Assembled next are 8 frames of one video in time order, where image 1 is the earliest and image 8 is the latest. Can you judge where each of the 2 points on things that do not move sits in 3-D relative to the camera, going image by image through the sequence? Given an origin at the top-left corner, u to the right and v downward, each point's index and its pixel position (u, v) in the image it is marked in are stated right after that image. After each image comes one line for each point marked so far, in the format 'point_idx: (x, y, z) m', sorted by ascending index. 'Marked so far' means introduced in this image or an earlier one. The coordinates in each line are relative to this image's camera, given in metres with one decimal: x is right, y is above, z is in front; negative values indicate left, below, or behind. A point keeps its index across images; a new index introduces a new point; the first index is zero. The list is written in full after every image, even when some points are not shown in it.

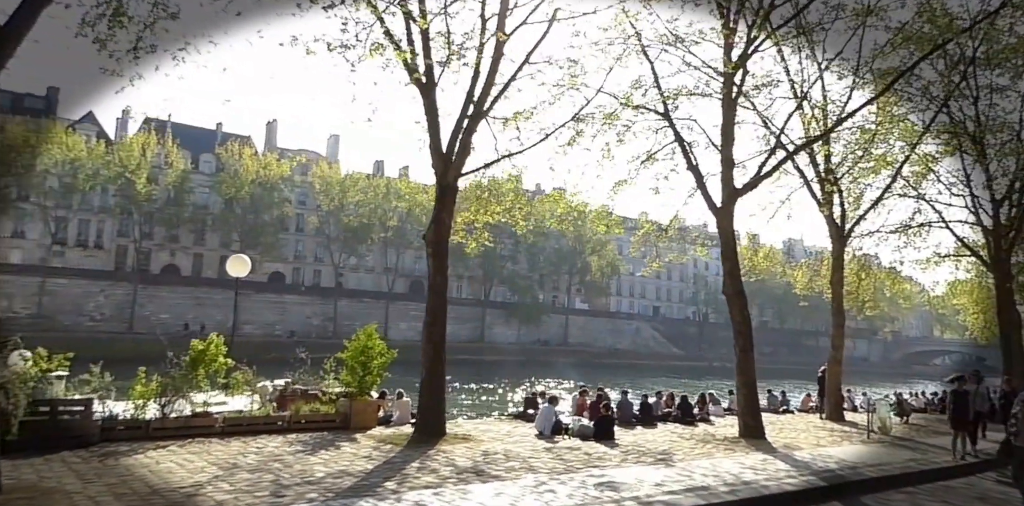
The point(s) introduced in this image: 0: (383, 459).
0: (-1.8, -2.8, +9.6) m
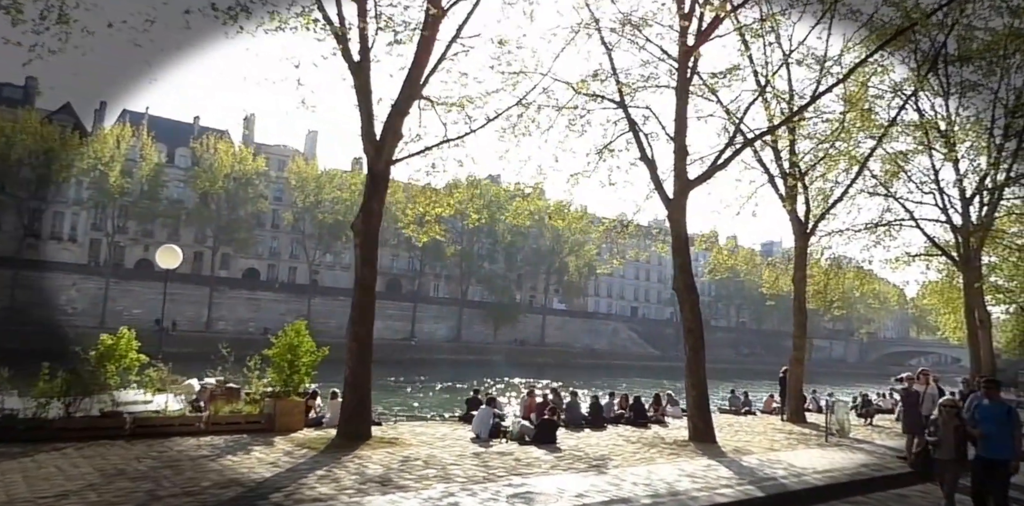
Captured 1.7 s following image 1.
0: (-2.8, -2.6, +8.8) m
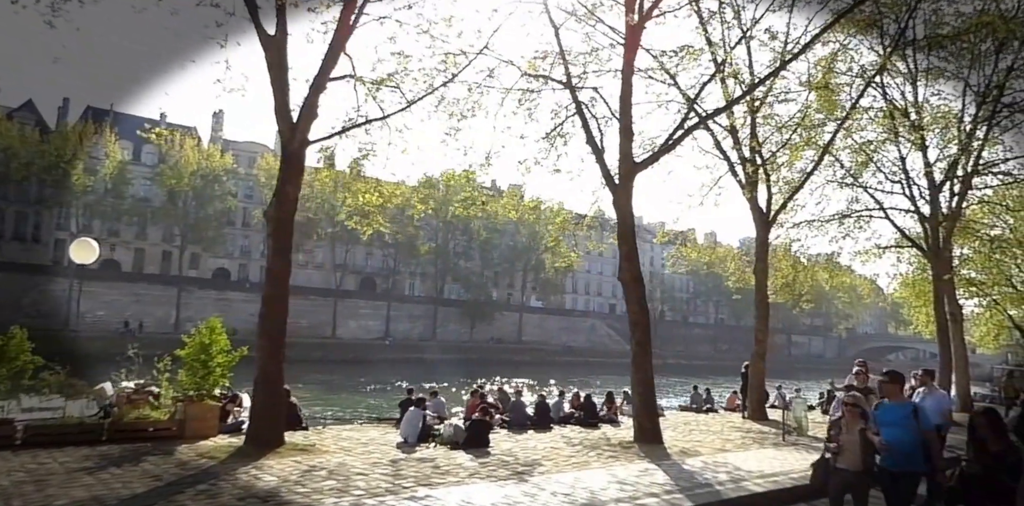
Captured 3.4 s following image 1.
0: (-3.8, -2.5, +7.9) m
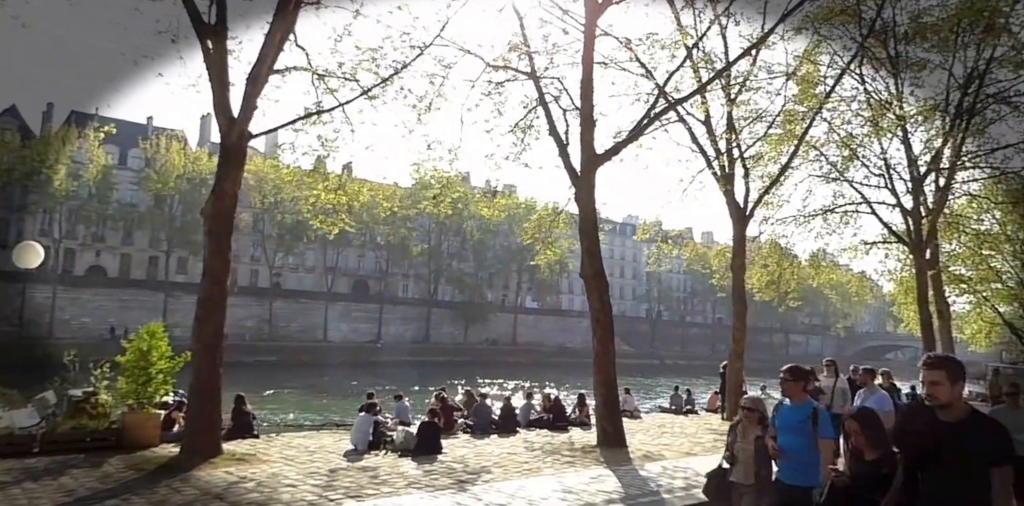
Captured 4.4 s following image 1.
0: (-4.4, -2.5, +7.4) m
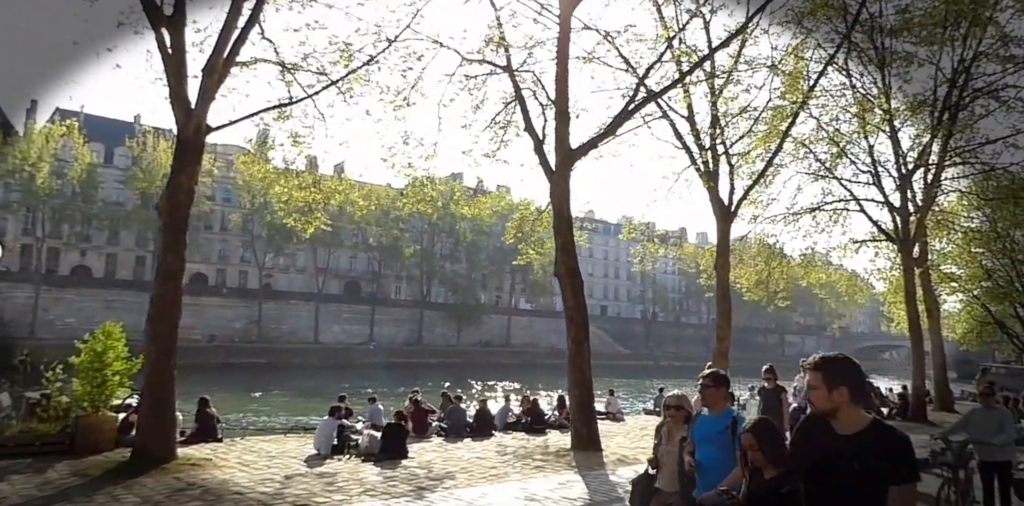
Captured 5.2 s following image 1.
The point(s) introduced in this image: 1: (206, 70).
0: (-4.8, -2.4, +7.0) m
1: (-4.1, +2.5, +9.6) m
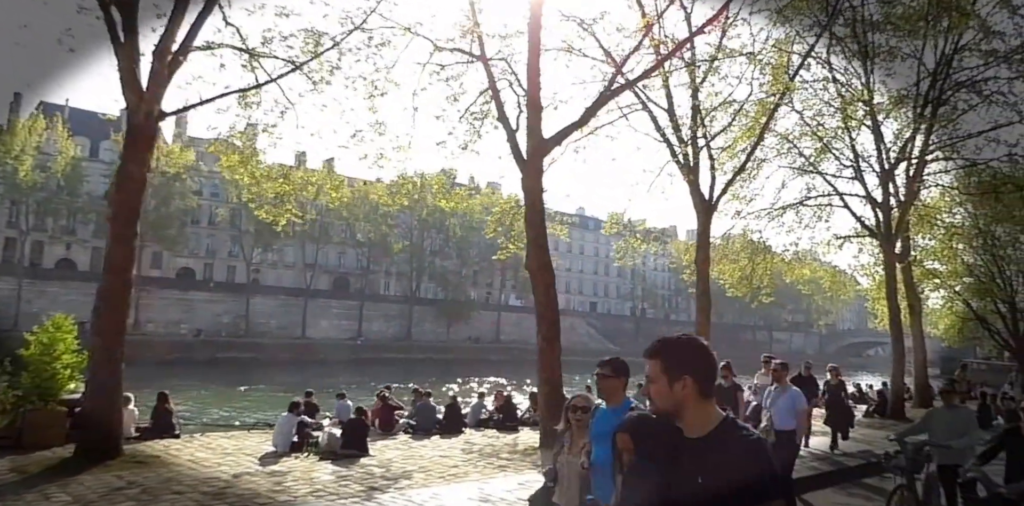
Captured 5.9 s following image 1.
0: (-5.3, -2.3, +6.6) m
1: (-4.5, +2.6, +9.2) m
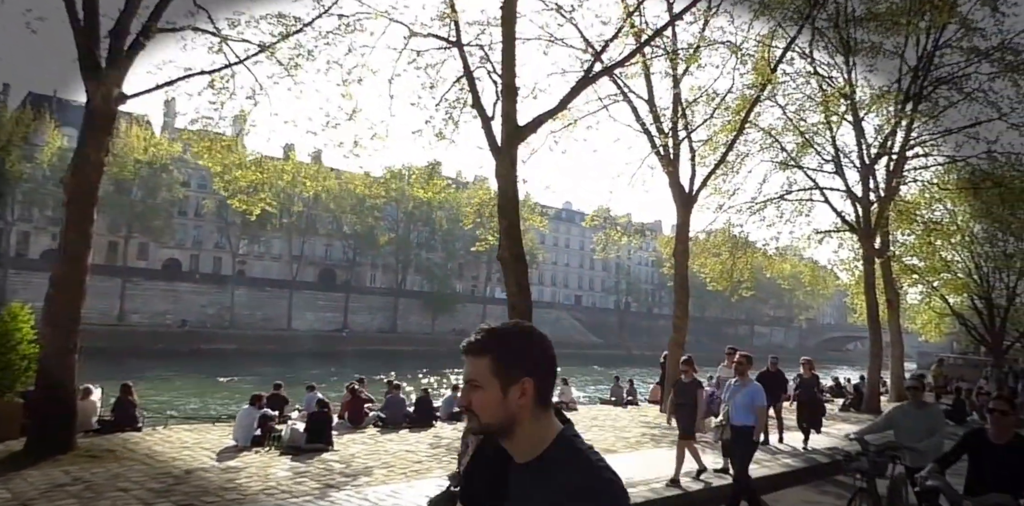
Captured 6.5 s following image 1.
0: (-5.6, -2.2, +6.3) m
1: (-4.9, +2.8, +8.9) m
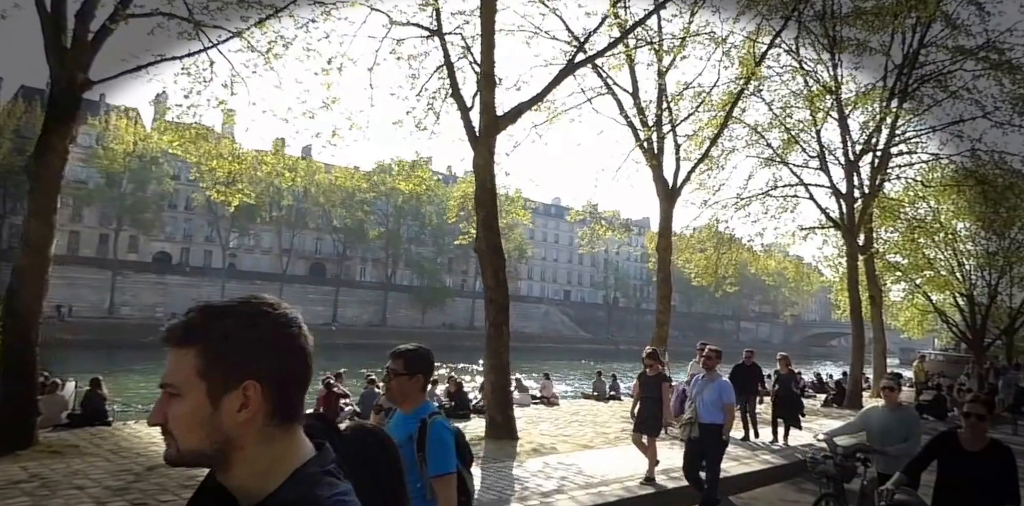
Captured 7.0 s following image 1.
0: (-5.9, -2.1, +6.2) m
1: (-5.2, +2.9, +8.7) m
